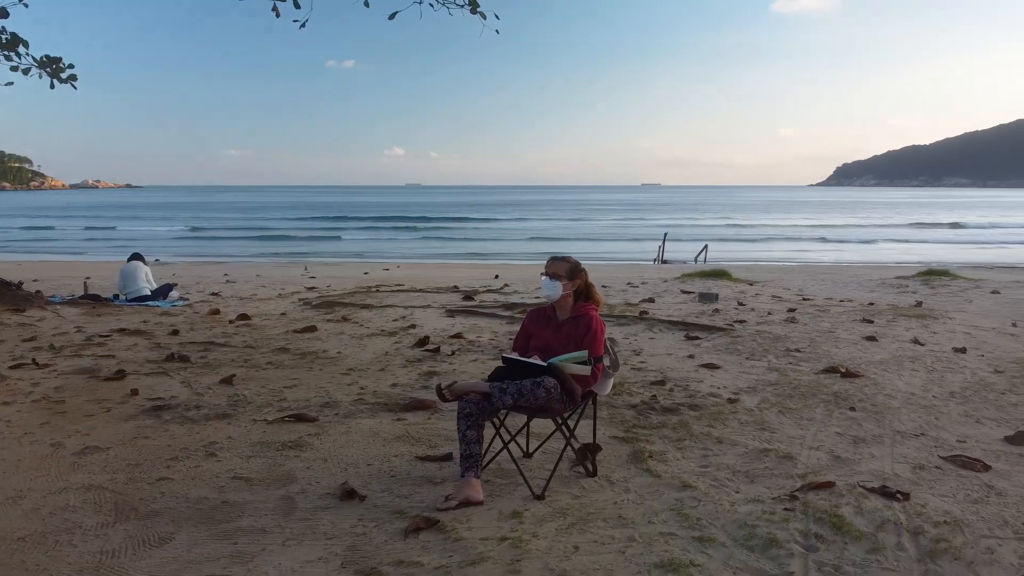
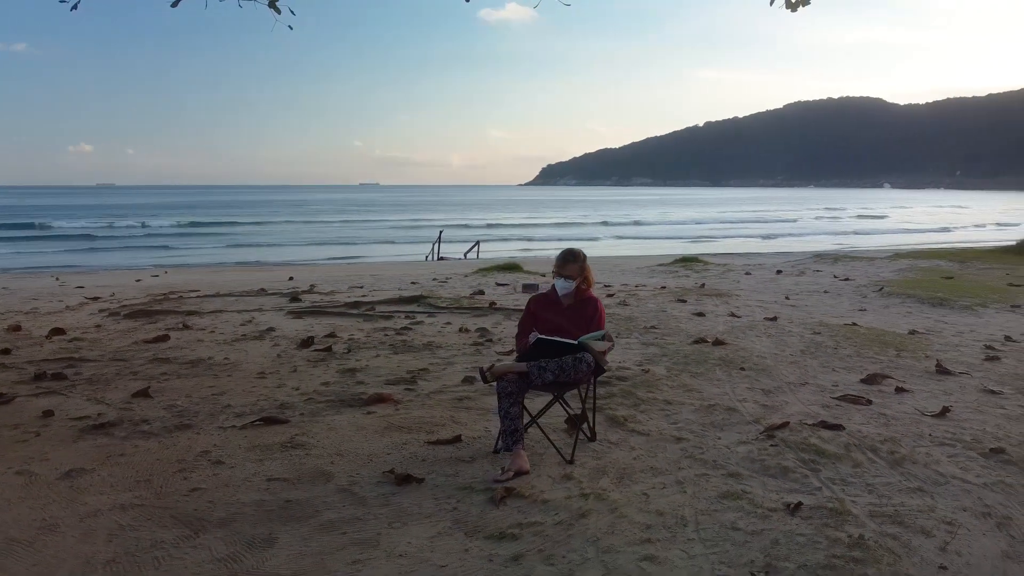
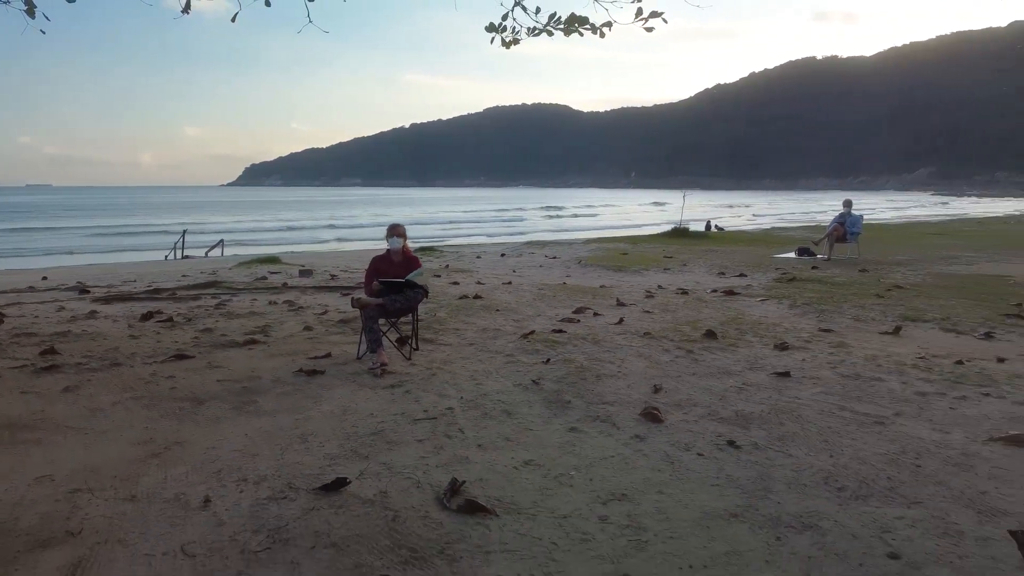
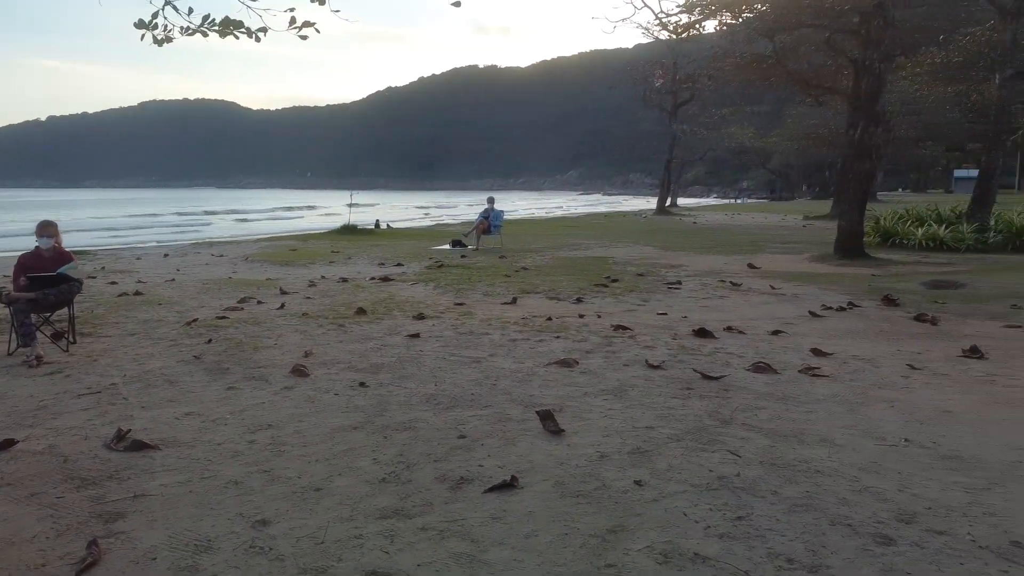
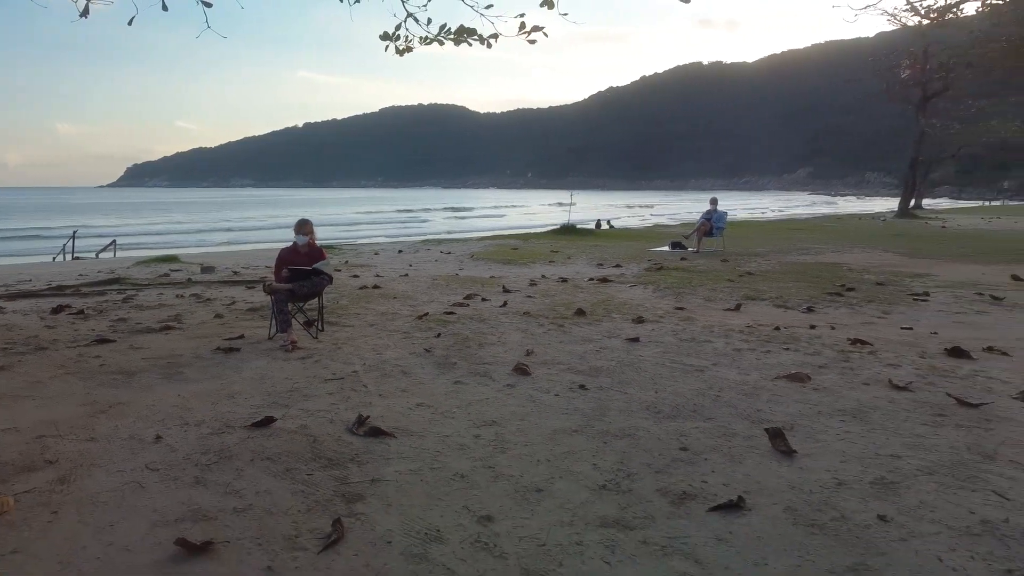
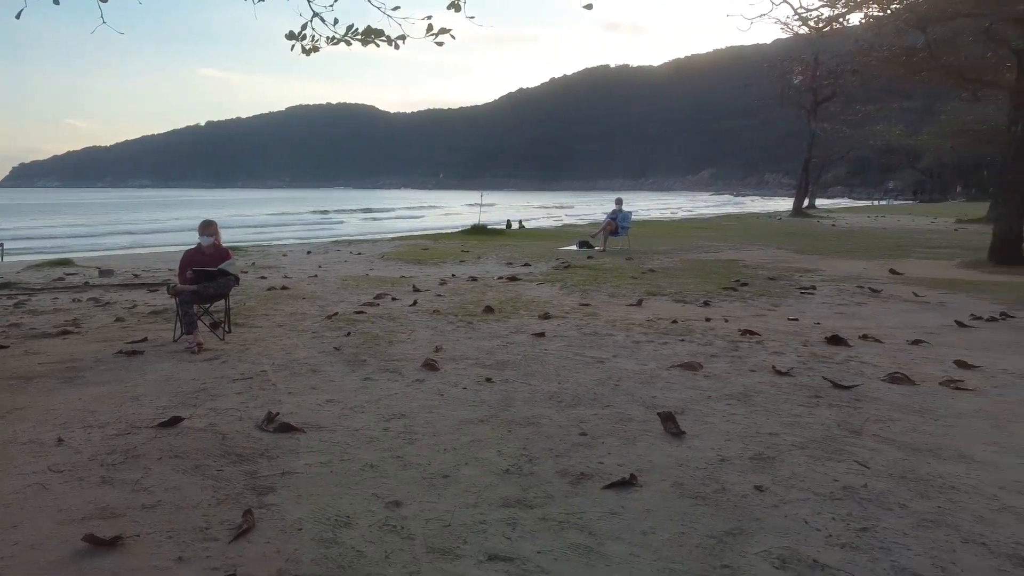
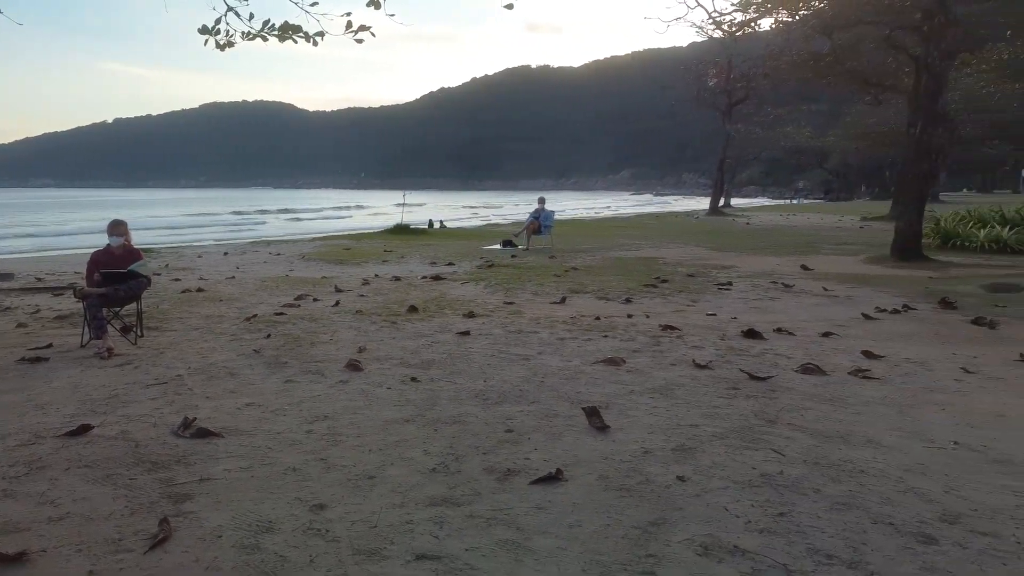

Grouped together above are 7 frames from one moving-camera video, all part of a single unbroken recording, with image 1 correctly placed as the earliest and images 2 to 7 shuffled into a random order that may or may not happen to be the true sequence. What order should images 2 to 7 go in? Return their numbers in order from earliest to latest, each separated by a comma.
2, 3, 5, 6, 7, 4
